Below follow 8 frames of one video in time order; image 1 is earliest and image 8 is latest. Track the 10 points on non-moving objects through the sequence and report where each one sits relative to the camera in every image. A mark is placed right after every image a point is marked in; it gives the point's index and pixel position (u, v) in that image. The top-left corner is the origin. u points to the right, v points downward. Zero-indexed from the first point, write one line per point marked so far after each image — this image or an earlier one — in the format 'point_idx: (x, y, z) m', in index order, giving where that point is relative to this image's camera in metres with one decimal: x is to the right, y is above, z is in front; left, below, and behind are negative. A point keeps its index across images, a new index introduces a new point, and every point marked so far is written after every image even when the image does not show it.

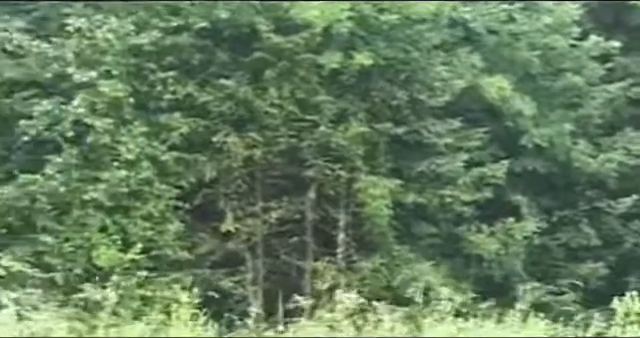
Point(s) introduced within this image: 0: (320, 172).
0: (0.0, 0.0, +15.3) m
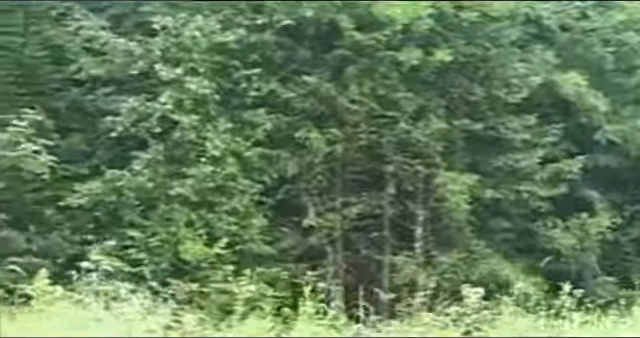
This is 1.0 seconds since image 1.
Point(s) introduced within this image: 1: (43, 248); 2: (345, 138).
0: (+0.6, 0.0, +15.5) m
1: (-1.9, -0.5, +14.0) m
2: (+0.2, +0.2, +15.3) m
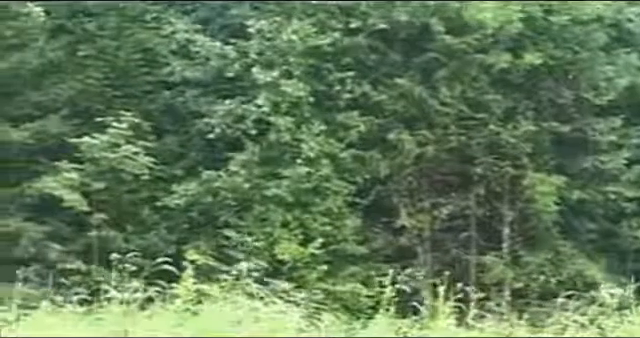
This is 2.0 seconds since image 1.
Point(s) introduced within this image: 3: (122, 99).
0: (+1.3, 0.0, +15.7) m
1: (-1.3, -0.5, +14.3) m
2: (+0.9, +0.2, +15.5) m
3: (-1.5, +0.5, +15.2) m
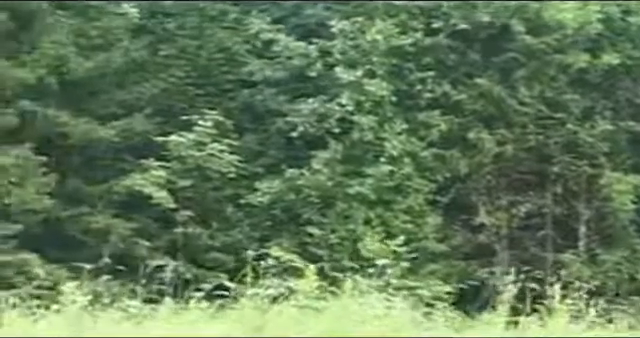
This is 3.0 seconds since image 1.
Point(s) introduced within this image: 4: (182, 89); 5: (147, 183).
0: (+1.9, 0.0, +15.9) m
1: (-0.7, -0.5, +14.5) m
2: (+1.5, +0.2, +15.7) m
3: (-0.9, +0.5, +15.4) m
4: (-1.0, +0.6, +15.3) m
5: (-1.2, -0.1, +14.5) m
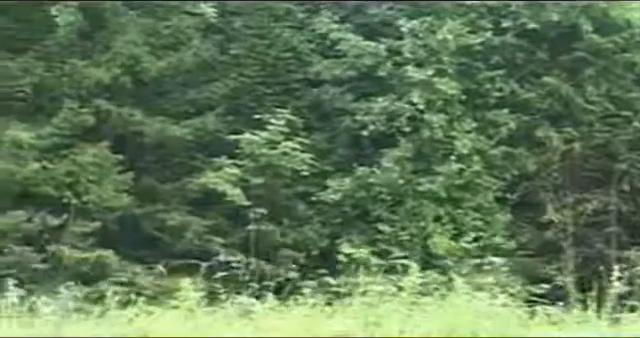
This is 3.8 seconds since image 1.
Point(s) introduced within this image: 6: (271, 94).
0: (+2.4, 0.0, +16.0) m
1: (-0.2, -0.5, +14.7) m
2: (+2.0, +0.2, +15.8) m
3: (-0.4, +0.5, +15.6) m
4: (-0.5, +0.6, +15.5) m
5: (-0.7, -0.1, +14.7) m
6: (-0.4, +0.6, +15.6) m
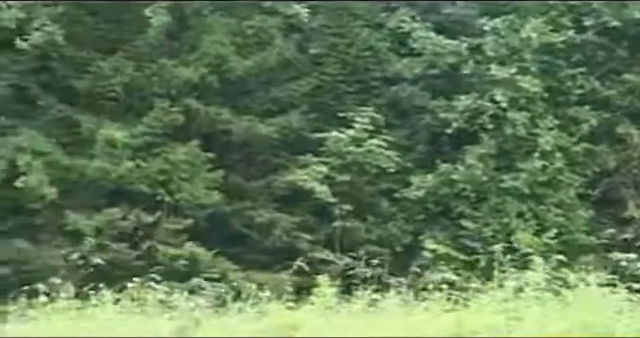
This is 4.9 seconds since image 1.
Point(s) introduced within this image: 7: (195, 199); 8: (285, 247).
0: (+3.1, +0.1, +16.2) m
1: (+0.4, -0.5, +15.0) m
2: (+2.6, +0.3, +16.0) m
3: (+0.3, +0.6, +15.8) m
4: (+0.1, +0.6, +15.8) m
5: (-0.1, -0.1, +15.0) m
6: (+0.3, +0.6, +15.8) m
7: (-0.9, -0.2, +14.6) m
8: (-0.2, -0.5, +14.5) m
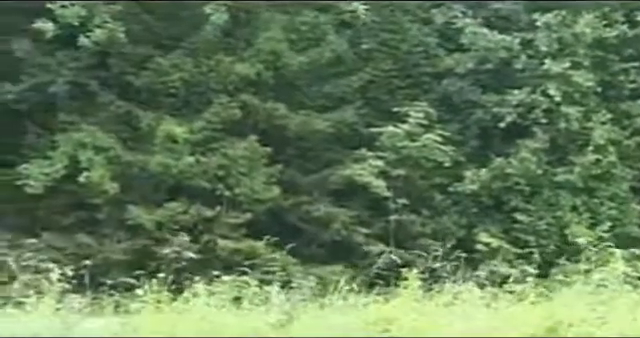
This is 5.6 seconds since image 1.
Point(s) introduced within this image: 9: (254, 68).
0: (+3.5, +0.1, +16.3) m
1: (+0.8, -0.5, +15.1) m
2: (+3.1, +0.3, +16.1) m
3: (+0.7, +0.6, +16.0) m
4: (+0.5, +0.7, +15.9) m
5: (+0.3, 0.0, +15.1) m
6: (+0.7, +0.6, +16.0) m
7: (-0.5, -0.2, +14.8) m
8: (+0.2, -0.5, +14.7) m
9: (-0.5, +0.8, +15.5) m
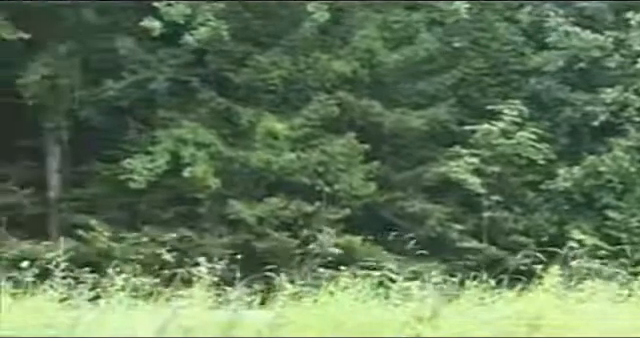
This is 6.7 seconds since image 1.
0: (+4.2, +0.1, +16.4) m
1: (+1.6, -0.4, +15.3) m
2: (+3.8, +0.3, +16.2) m
3: (+1.4, +0.6, +16.1) m
4: (+1.3, +0.7, +16.1) m
5: (+1.0, 0.0, +15.3) m
6: (+1.4, +0.7, +16.2) m
7: (+0.2, -0.2, +15.0) m
8: (+0.8, -0.5, +14.9) m
9: (+0.2, +0.8, +15.7) m
